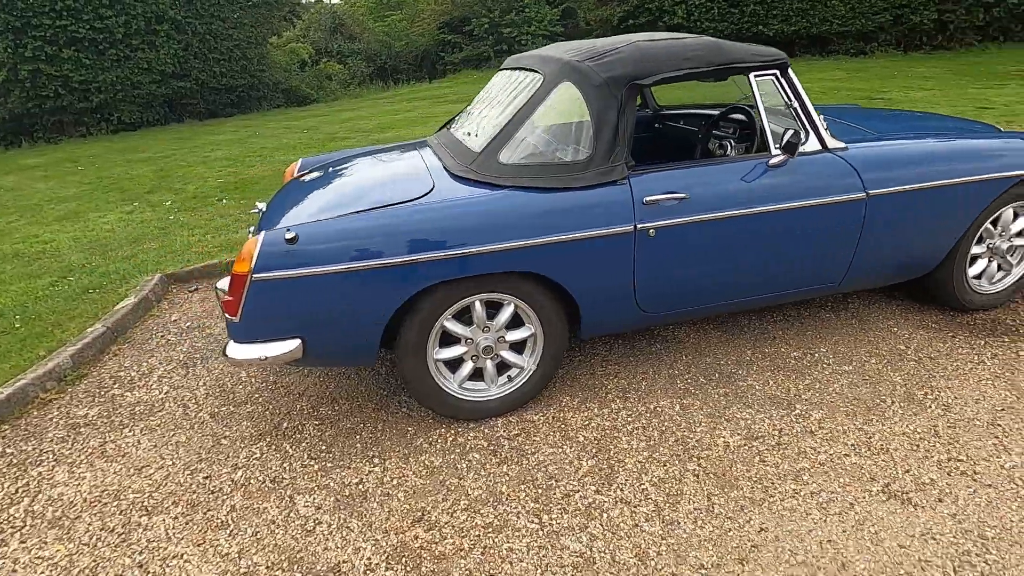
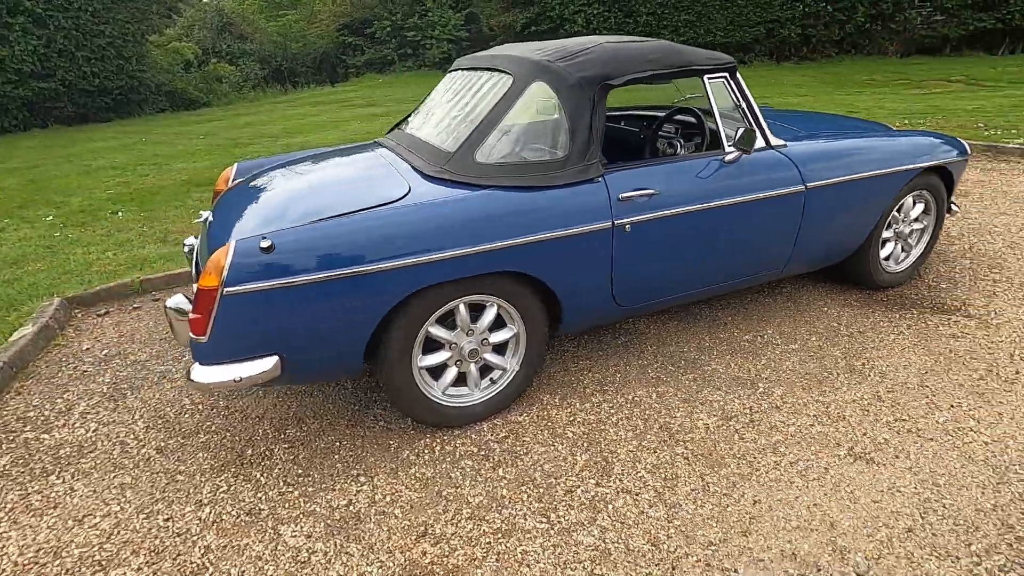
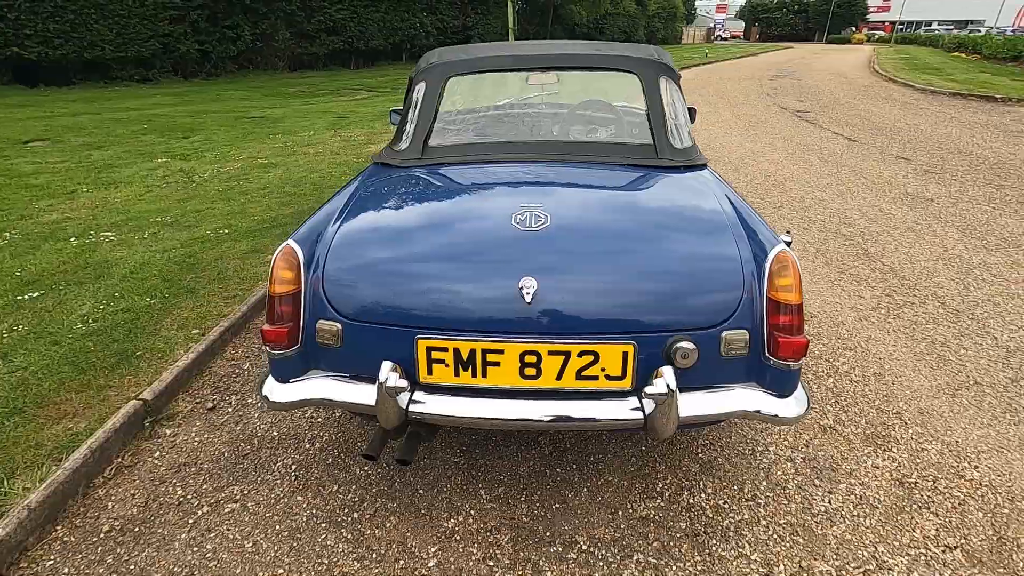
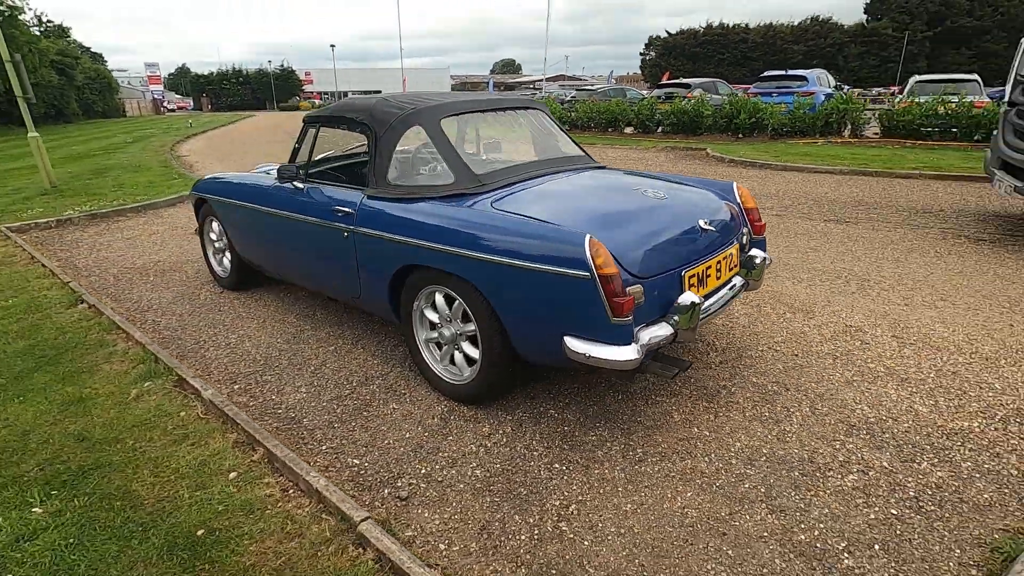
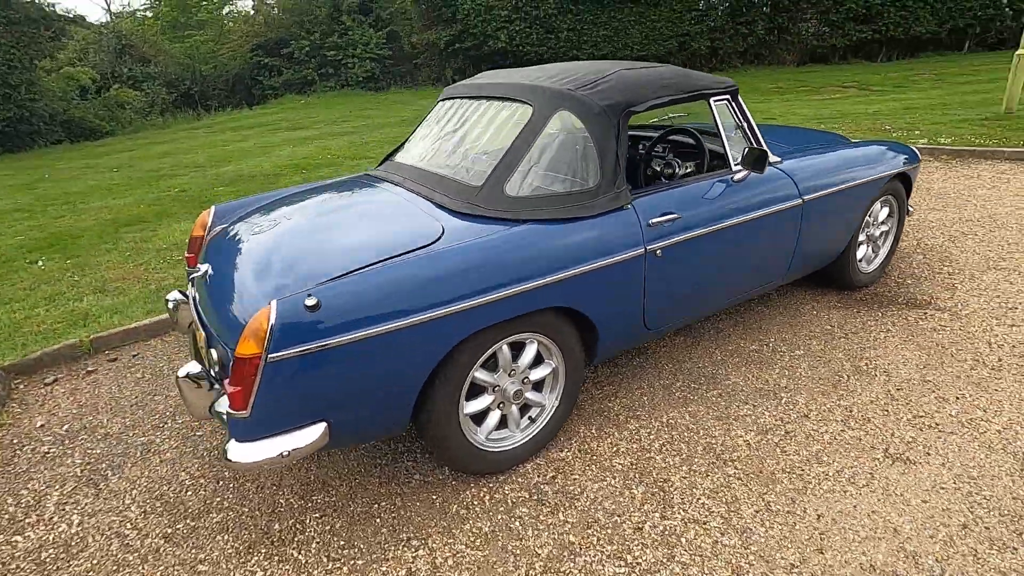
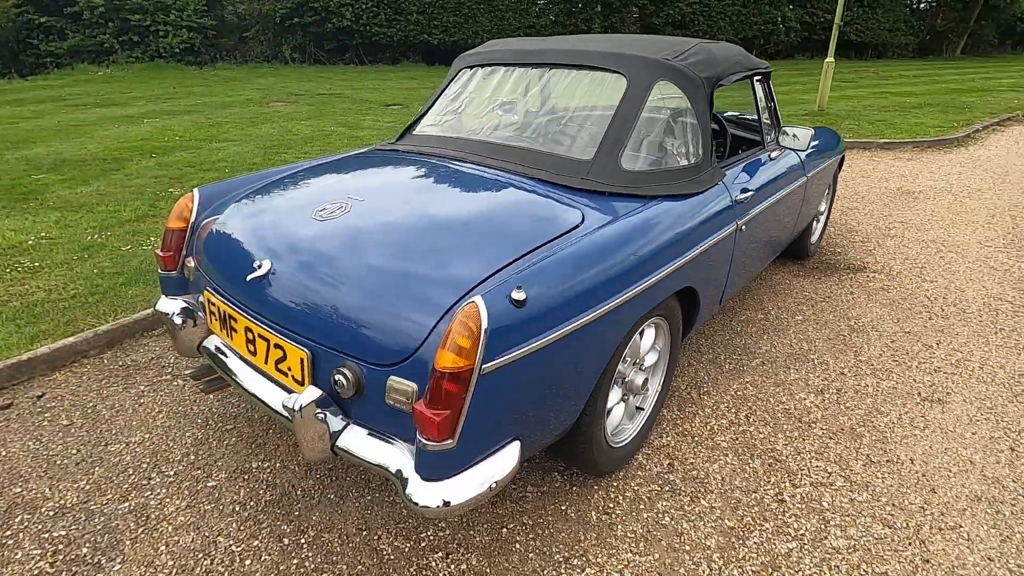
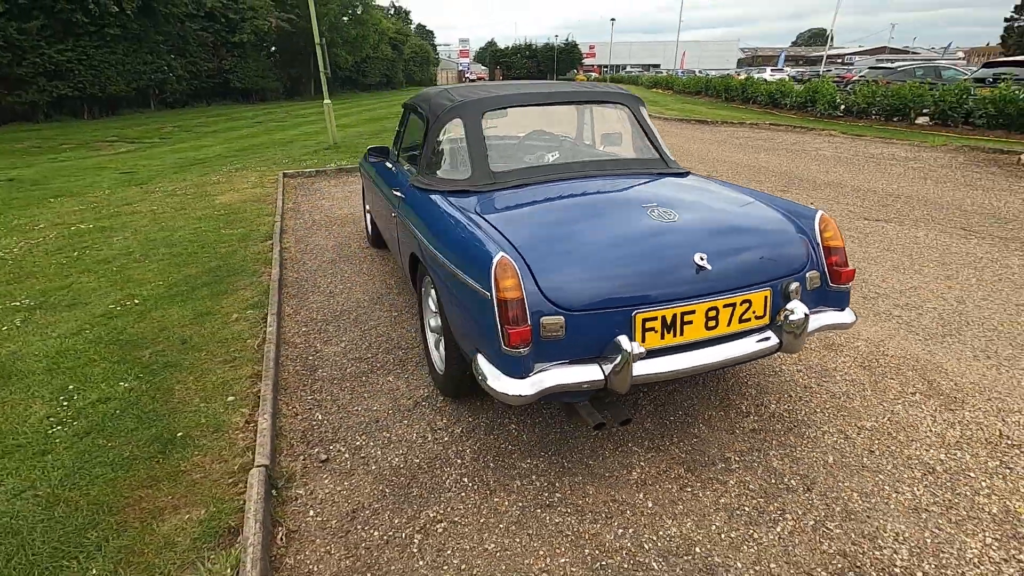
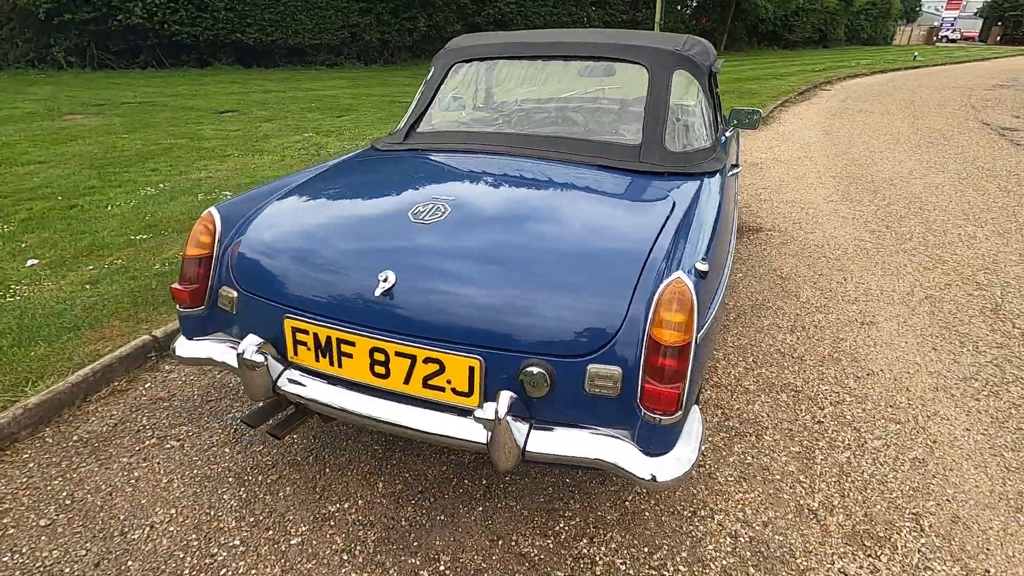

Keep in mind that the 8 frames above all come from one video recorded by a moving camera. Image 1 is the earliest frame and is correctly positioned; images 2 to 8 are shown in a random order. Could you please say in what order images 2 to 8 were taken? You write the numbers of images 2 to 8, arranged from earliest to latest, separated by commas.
2, 5, 6, 8, 3, 7, 4
